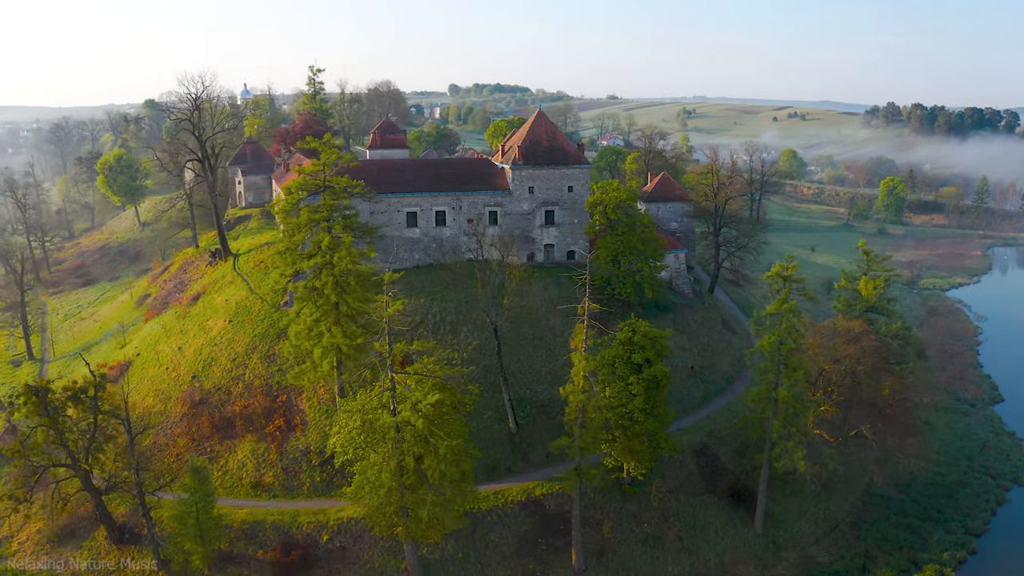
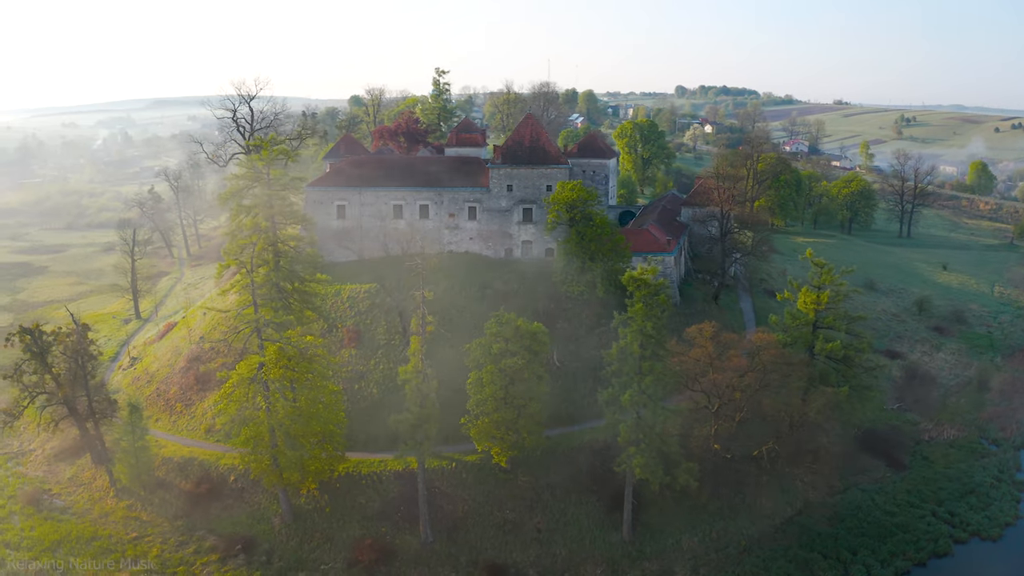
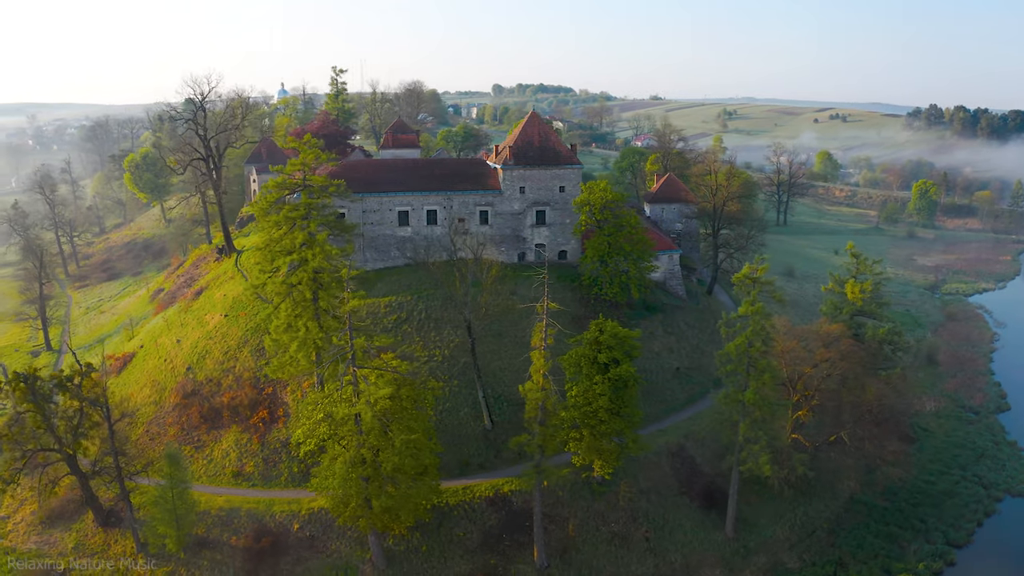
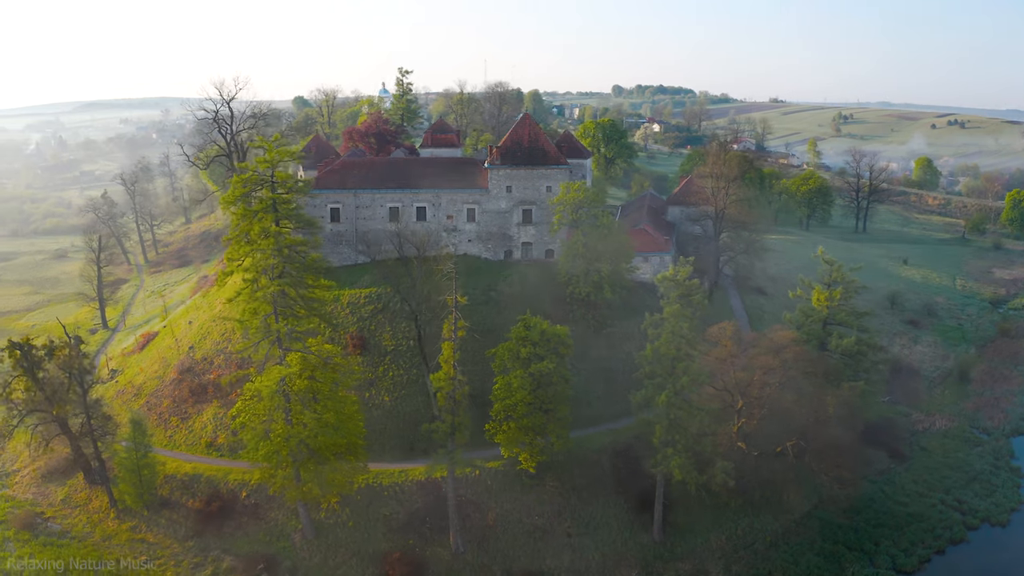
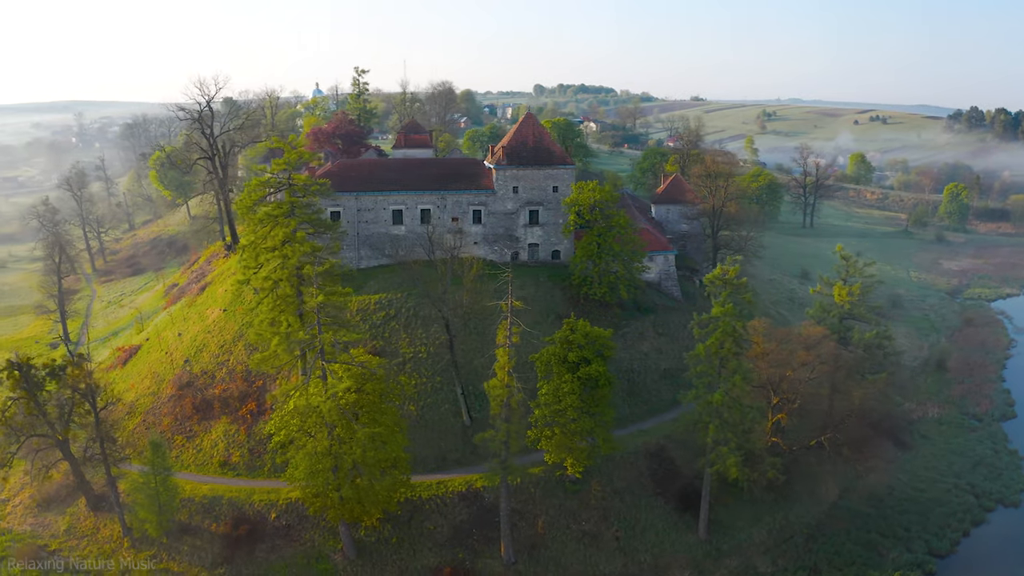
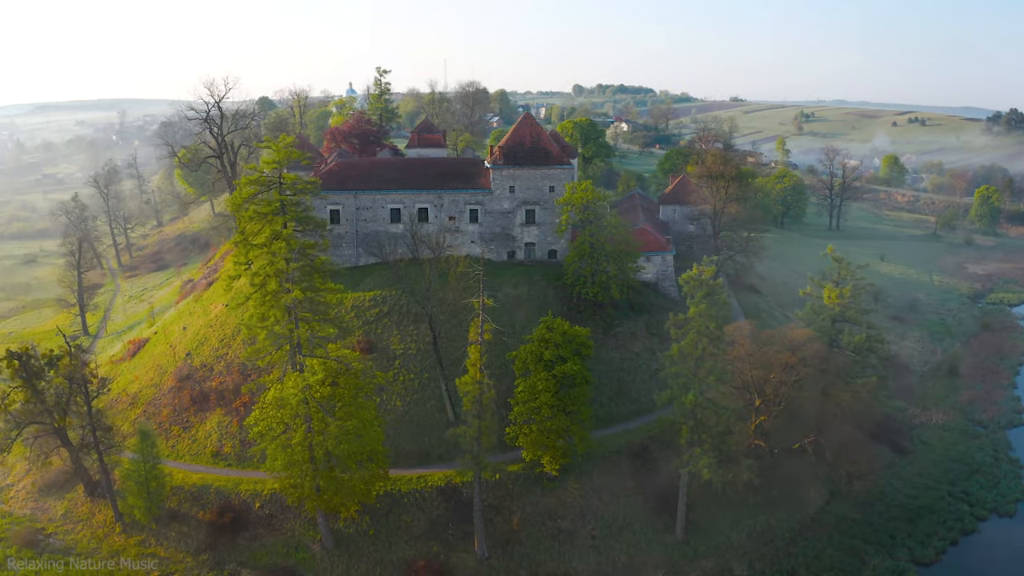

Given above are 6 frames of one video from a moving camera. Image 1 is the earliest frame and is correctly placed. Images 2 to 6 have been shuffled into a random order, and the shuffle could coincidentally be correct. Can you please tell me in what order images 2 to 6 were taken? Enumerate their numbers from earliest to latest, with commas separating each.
3, 5, 6, 4, 2
